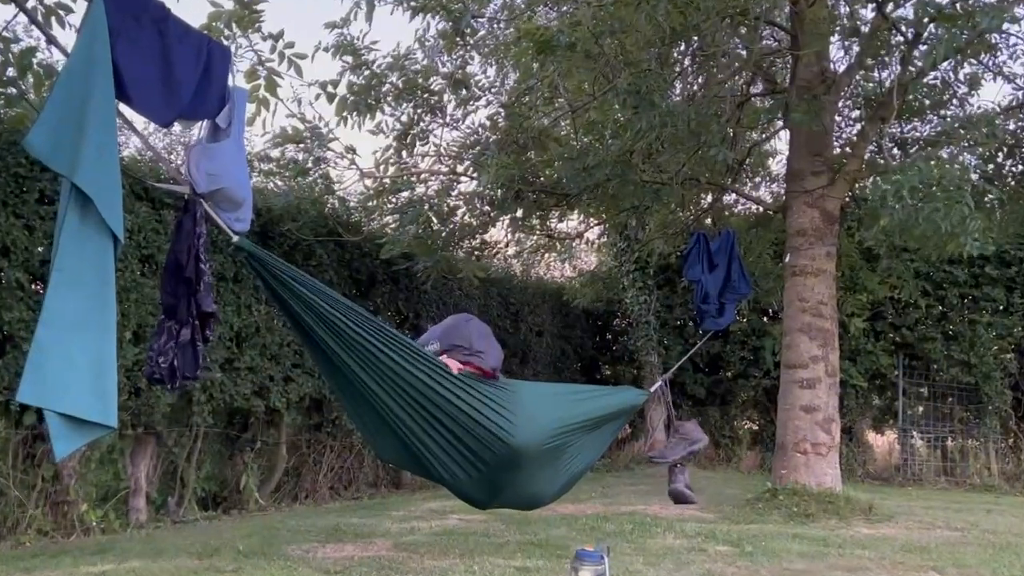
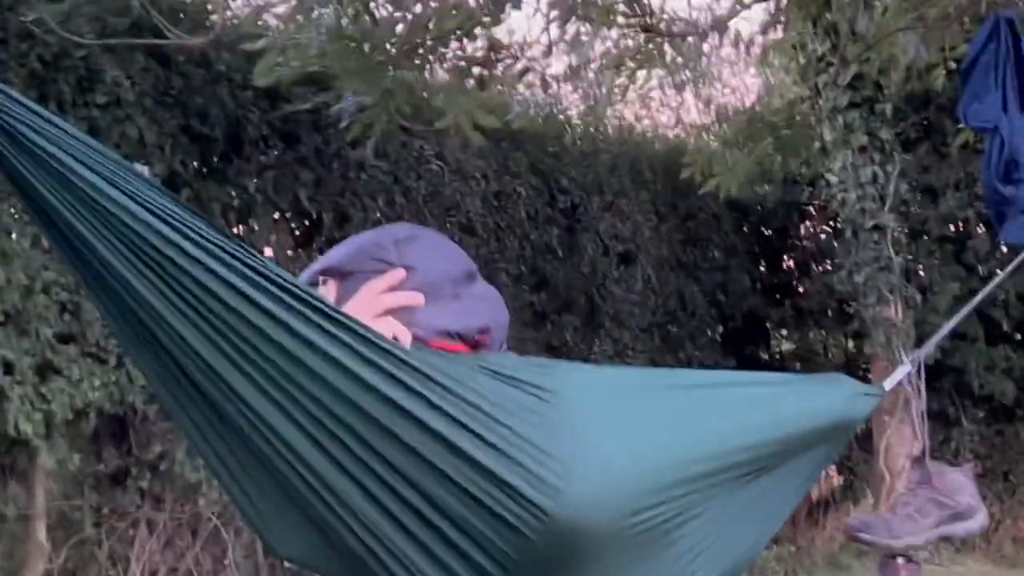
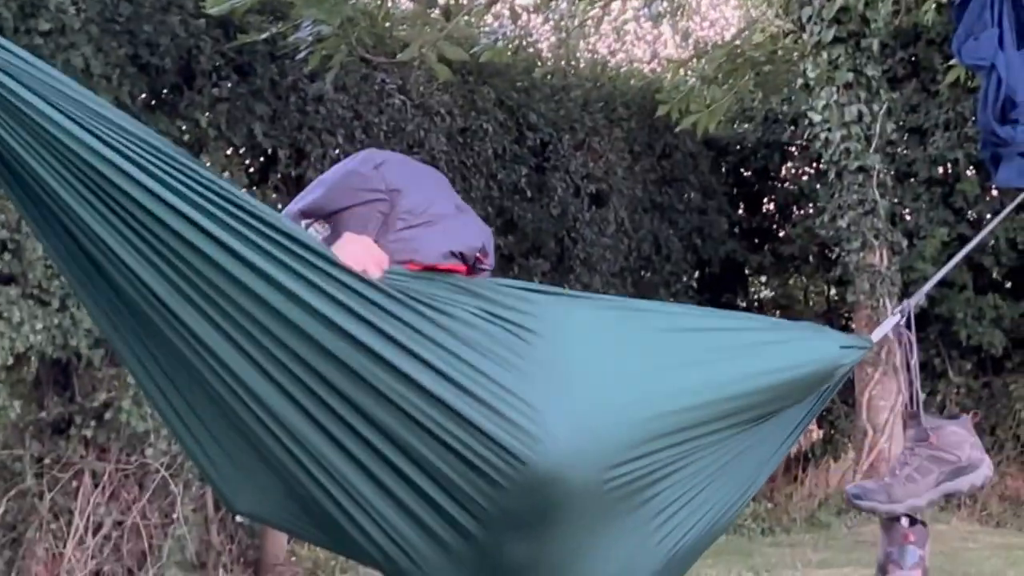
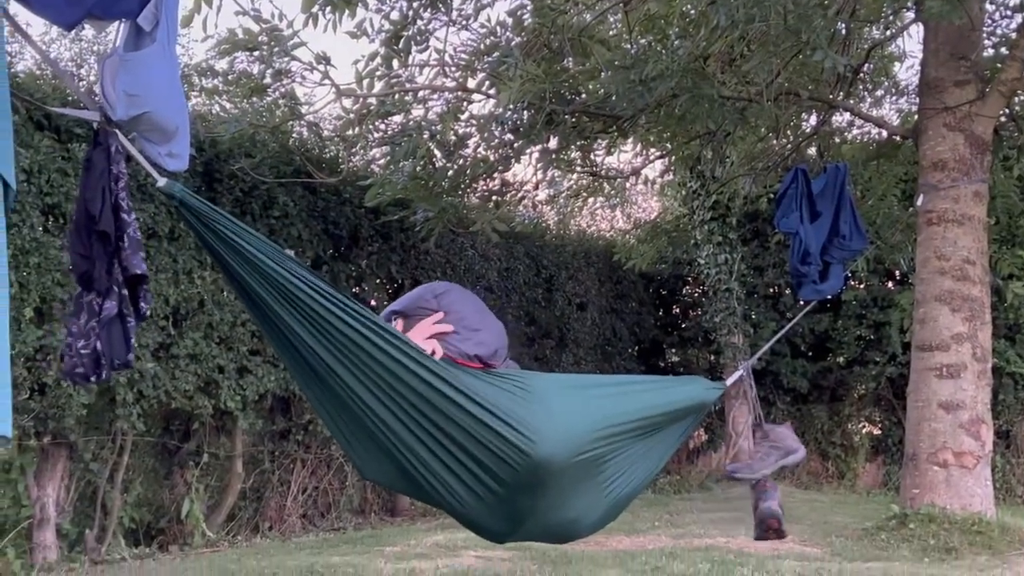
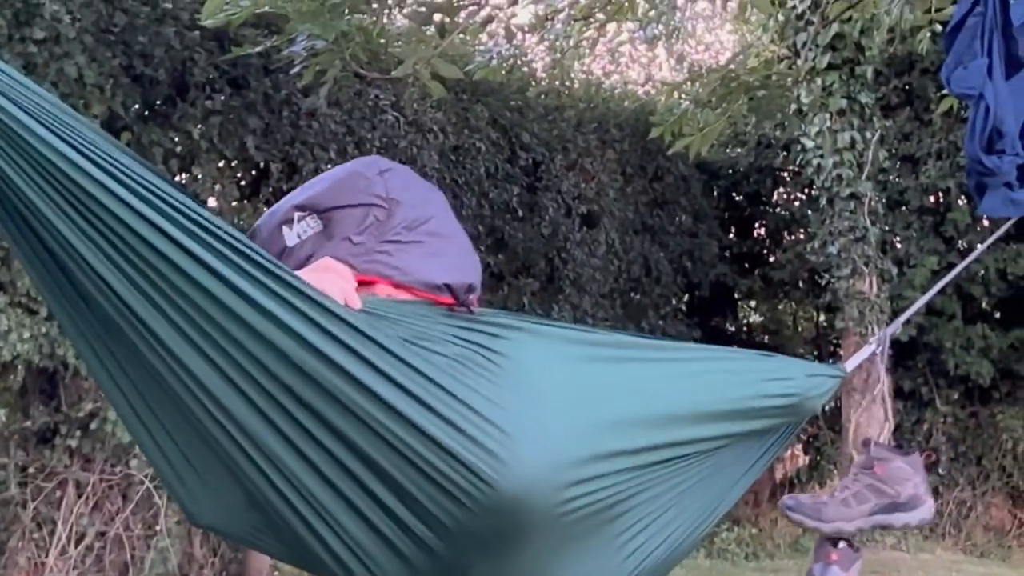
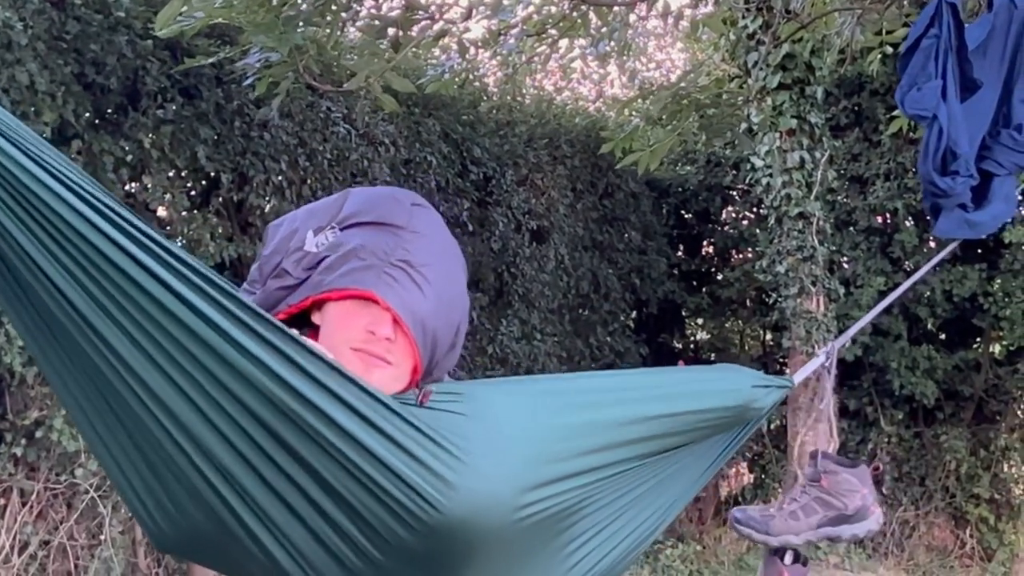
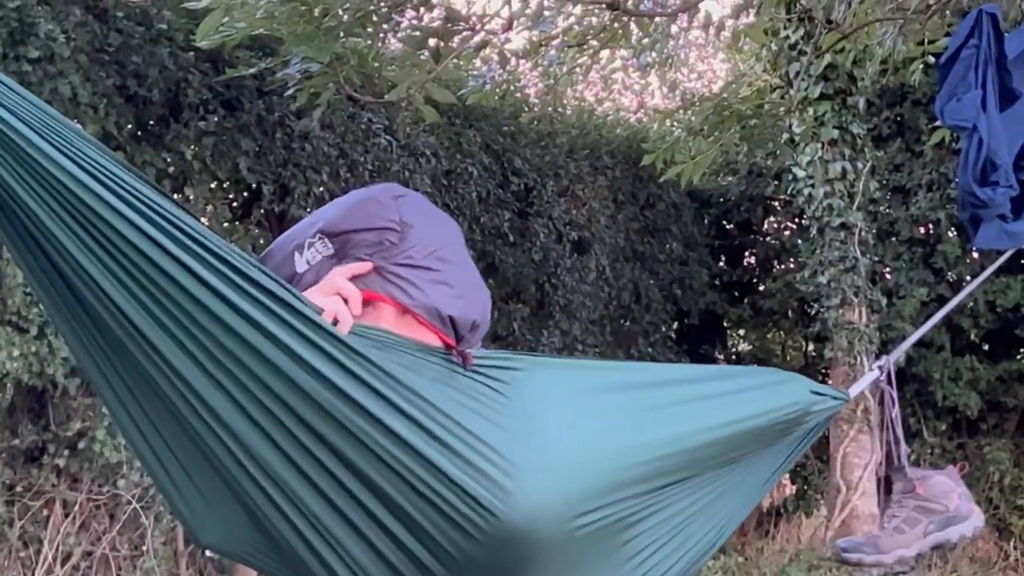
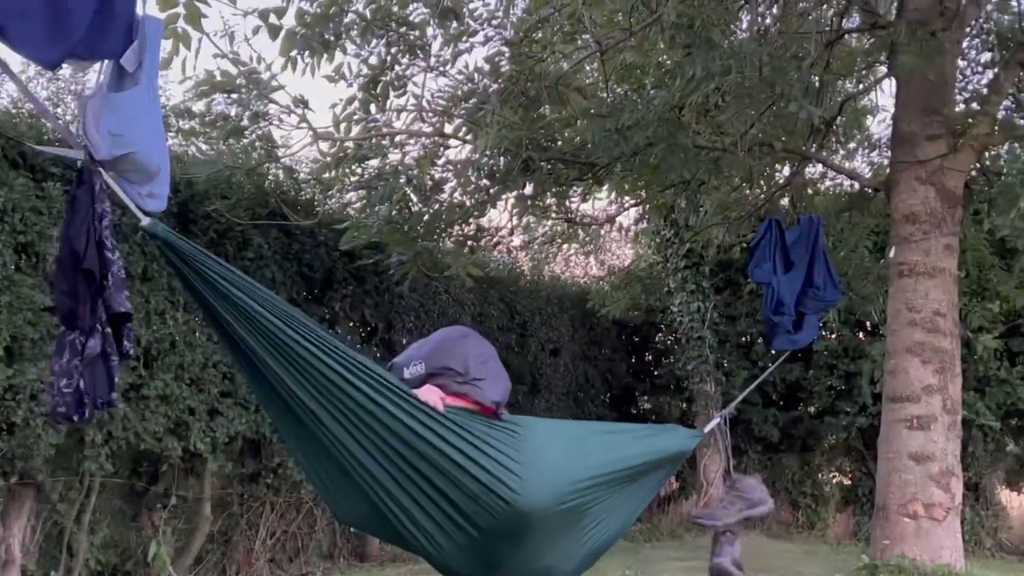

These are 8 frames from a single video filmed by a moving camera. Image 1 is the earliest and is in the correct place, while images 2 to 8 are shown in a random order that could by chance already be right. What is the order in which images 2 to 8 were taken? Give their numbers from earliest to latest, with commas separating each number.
8, 4, 2, 3, 5, 7, 6
